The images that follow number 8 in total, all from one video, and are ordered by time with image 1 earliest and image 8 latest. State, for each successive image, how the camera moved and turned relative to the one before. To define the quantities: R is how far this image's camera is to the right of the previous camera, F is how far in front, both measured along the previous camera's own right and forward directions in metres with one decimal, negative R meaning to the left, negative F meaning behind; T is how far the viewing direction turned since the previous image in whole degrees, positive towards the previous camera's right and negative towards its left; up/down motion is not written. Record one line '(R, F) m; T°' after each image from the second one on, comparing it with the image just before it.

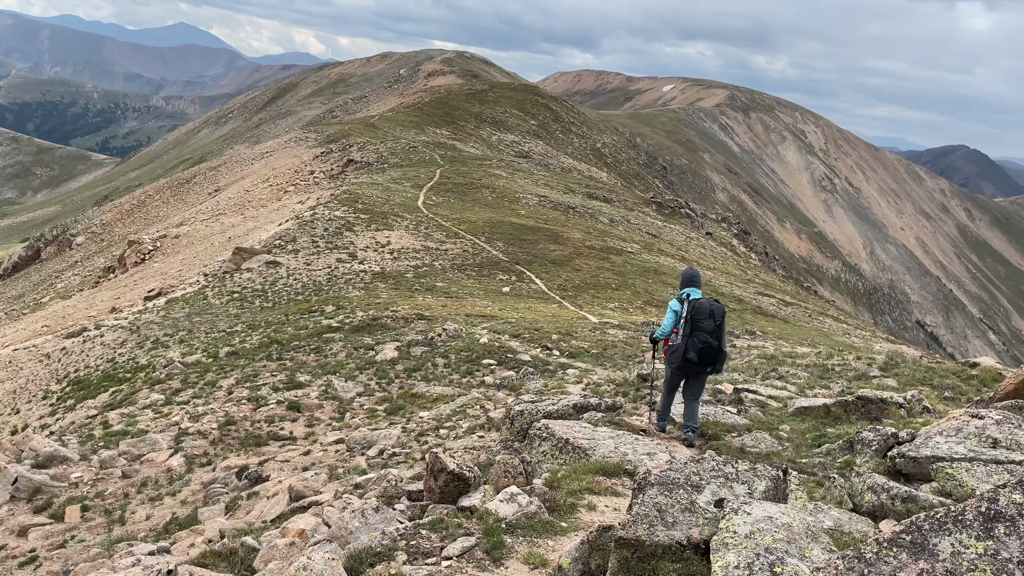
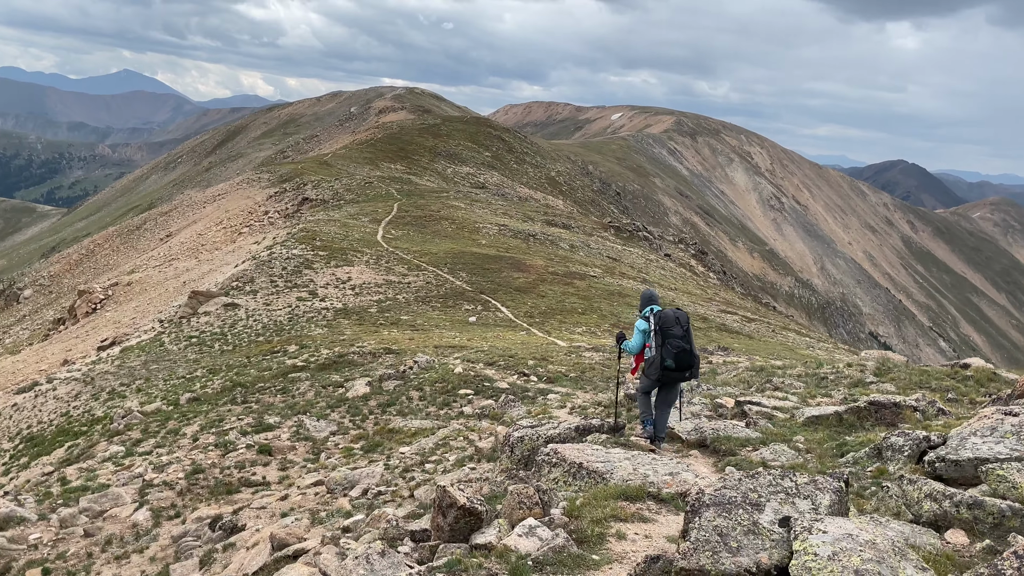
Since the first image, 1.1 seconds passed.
(-0.3, +0.5) m; +3°
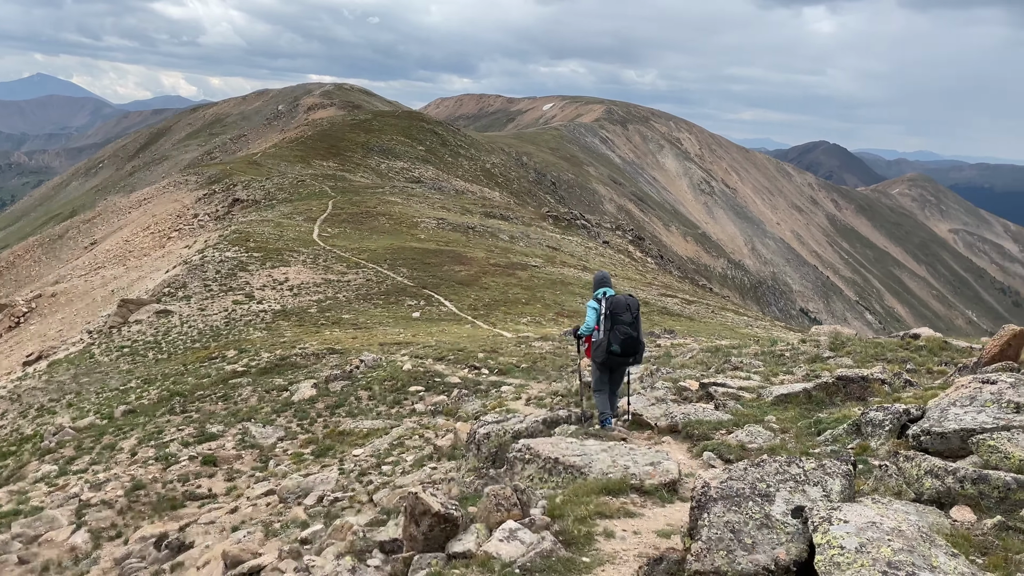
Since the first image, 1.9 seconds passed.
(-0.2, +0.4) m; +4°
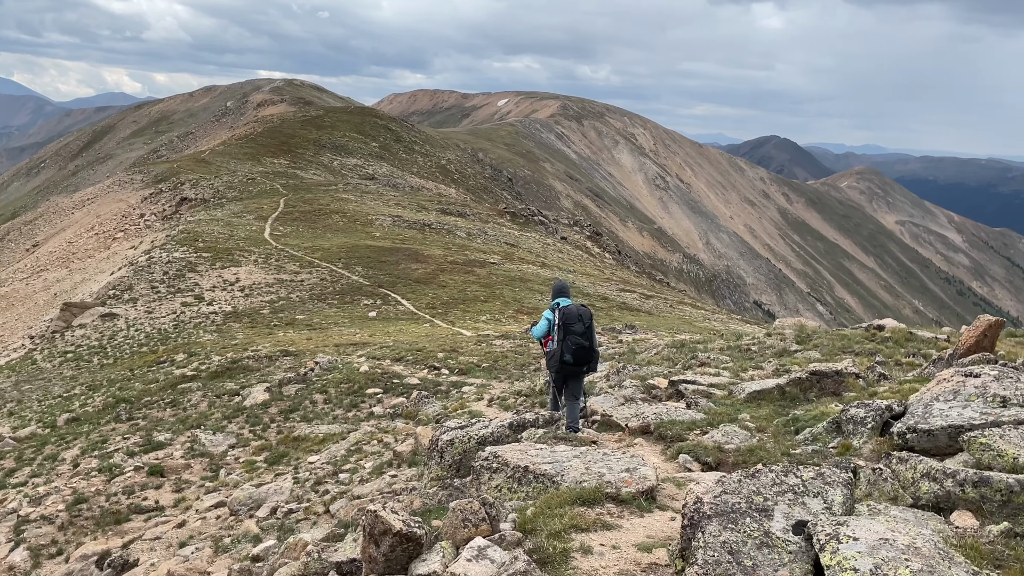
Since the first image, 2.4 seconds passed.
(0.0, +0.4) m; +3°
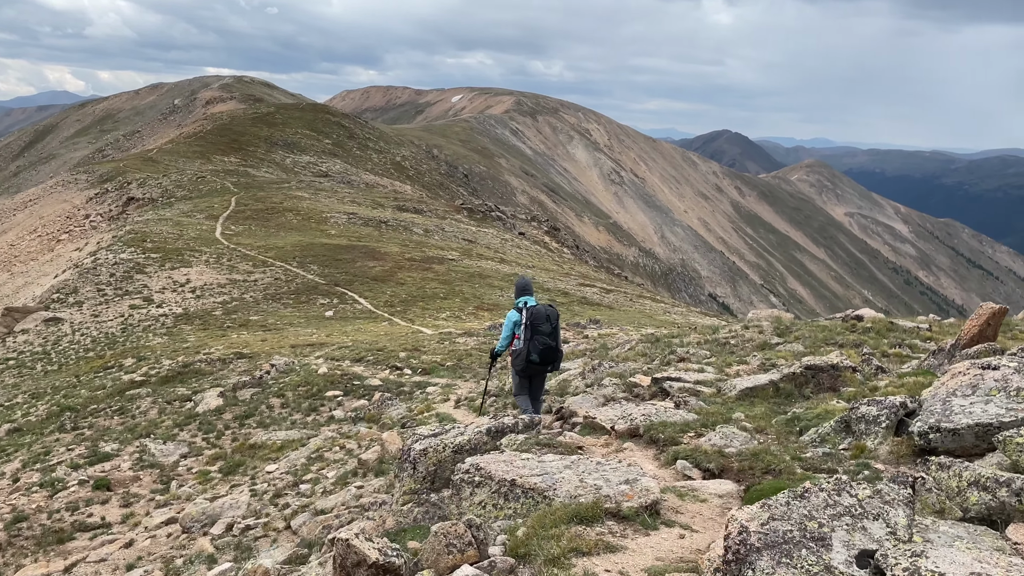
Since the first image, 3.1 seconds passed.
(-0.2, +0.6) m; +3°
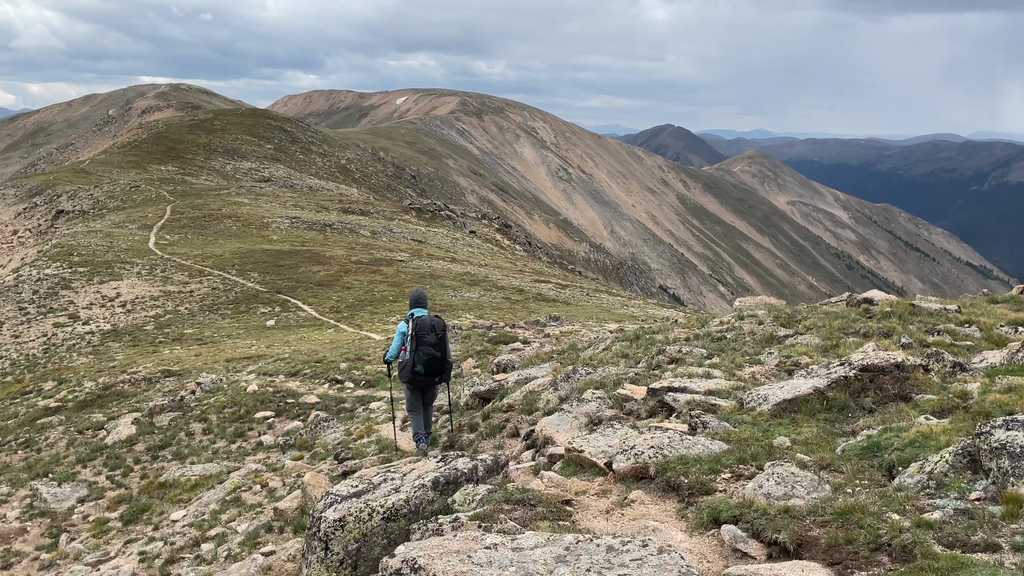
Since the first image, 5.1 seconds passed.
(0.0, +2.0) m; +3°
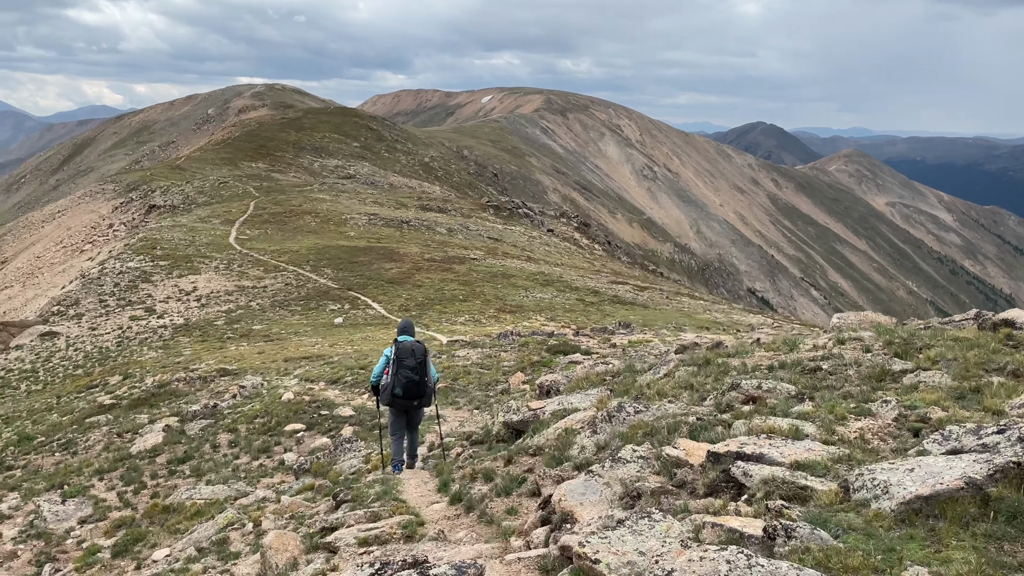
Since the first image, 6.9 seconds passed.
(+0.4, +1.8) m; -6°
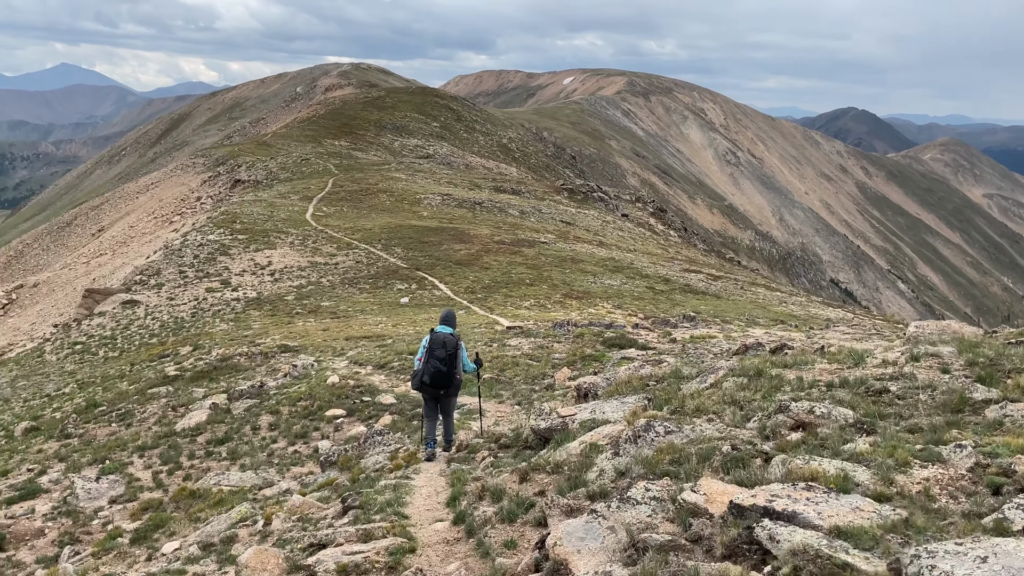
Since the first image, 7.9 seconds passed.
(+0.4, +0.8) m; -5°
